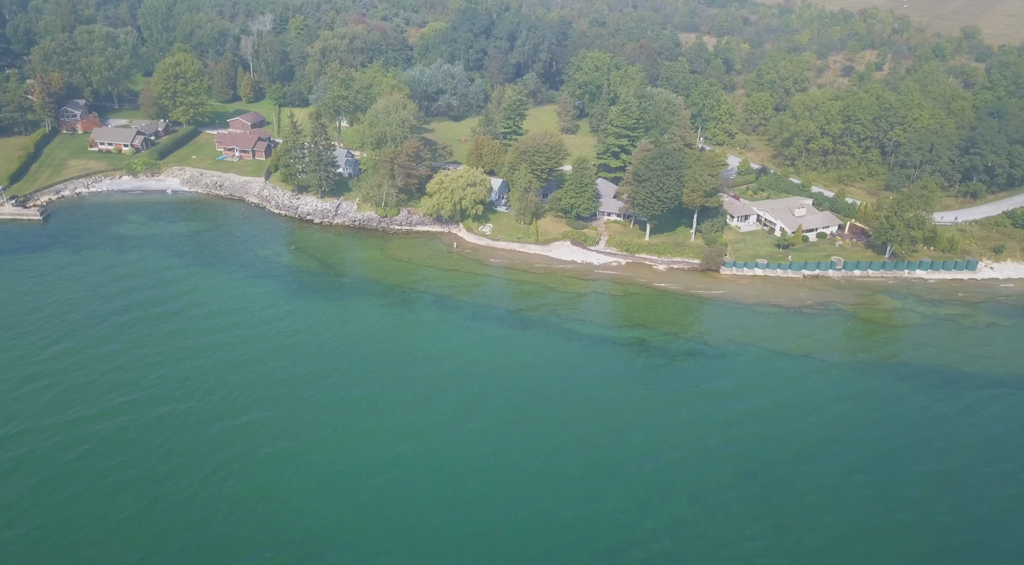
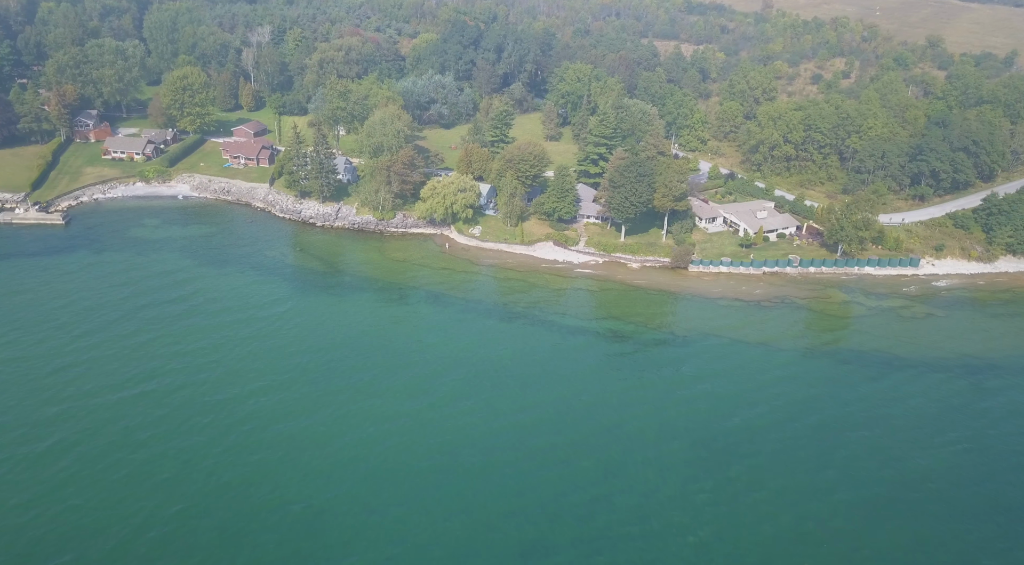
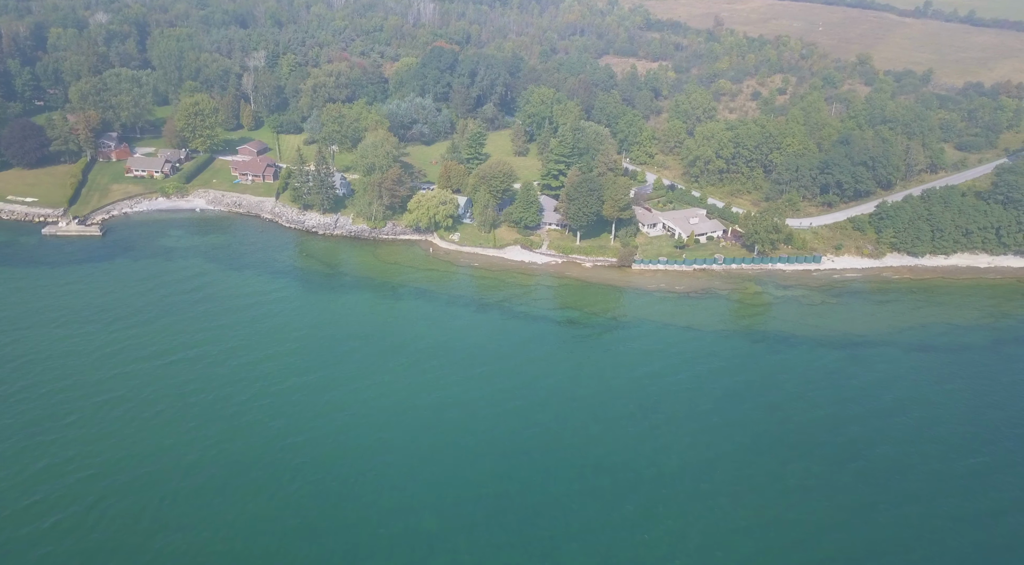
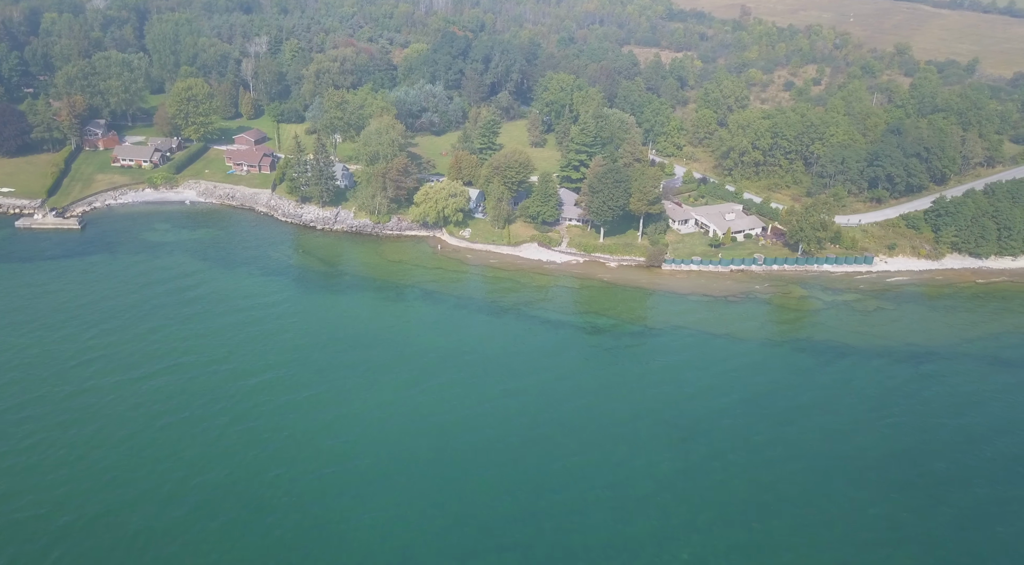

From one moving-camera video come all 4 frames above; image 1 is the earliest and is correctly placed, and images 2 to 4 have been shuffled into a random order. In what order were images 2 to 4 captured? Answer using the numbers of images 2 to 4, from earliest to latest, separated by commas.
2, 4, 3
